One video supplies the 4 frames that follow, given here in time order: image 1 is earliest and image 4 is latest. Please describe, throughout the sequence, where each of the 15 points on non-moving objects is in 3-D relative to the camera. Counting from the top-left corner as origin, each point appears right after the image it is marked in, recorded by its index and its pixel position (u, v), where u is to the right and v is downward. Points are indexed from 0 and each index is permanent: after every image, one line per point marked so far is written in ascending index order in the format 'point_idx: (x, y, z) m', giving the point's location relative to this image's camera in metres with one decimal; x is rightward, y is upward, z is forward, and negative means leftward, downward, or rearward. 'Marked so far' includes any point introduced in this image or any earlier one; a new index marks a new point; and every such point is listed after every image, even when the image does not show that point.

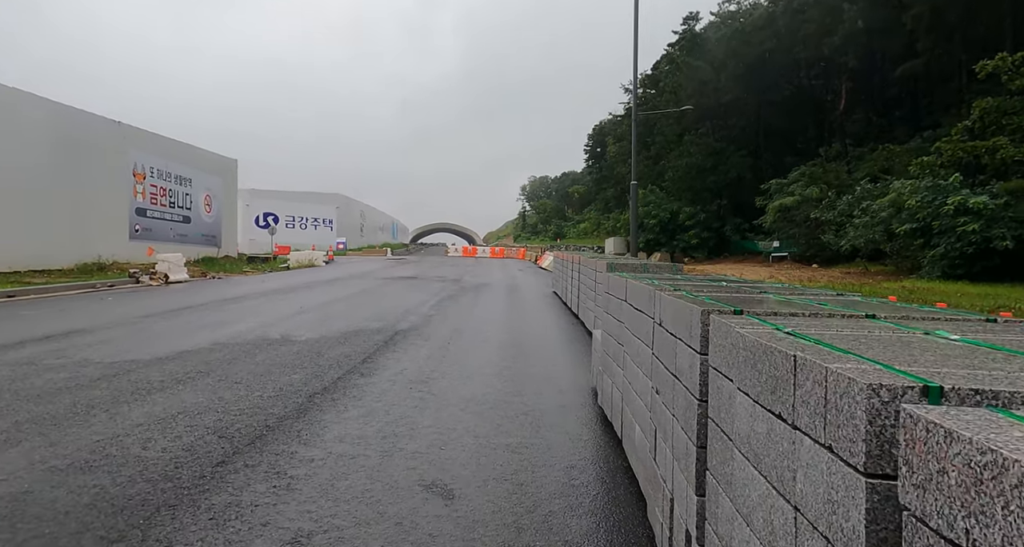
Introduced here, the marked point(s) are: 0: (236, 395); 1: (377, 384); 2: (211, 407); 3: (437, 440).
0: (-2.6, -1.1, +5.7) m
1: (-1.4, -1.2, +6.4) m
2: (-2.6, -1.2, +5.2) m
3: (-0.6, -1.3, +4.6) m
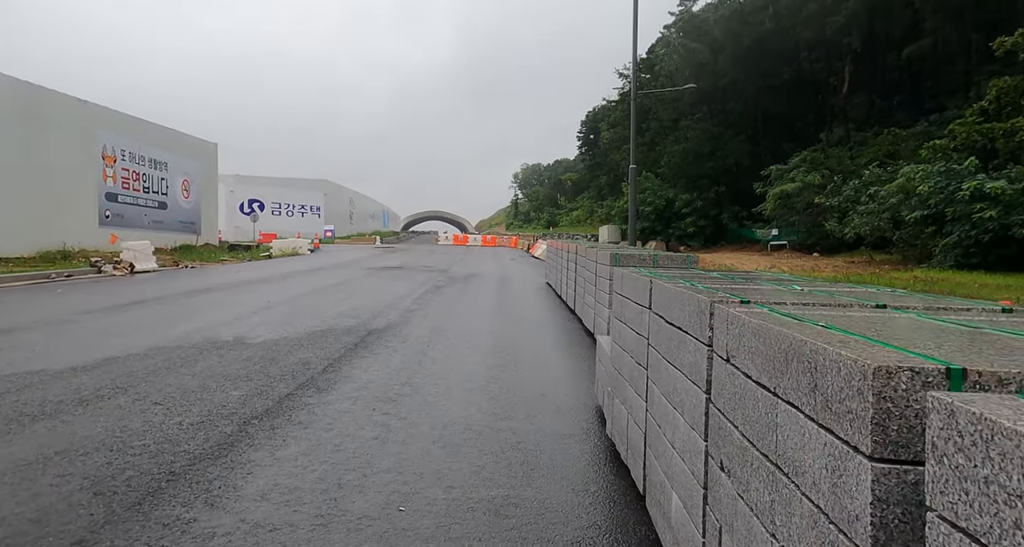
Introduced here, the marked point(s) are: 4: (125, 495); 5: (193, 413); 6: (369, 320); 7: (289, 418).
0: (-2.7, -1.1, +4.5) m
1: (-1.5, -1.1, +5.3) m
2: (-2.7, -1.1, +4.0) m
3: (-0.7, -1.3, +3.5) m
4: (-2.1, -1.2, +3.3) m
5: (-2.5, -1.1, +4.8) m
6: (-2.4, -0.8, +10.2) m
7: (-1.8, -1.2, +4.8) m
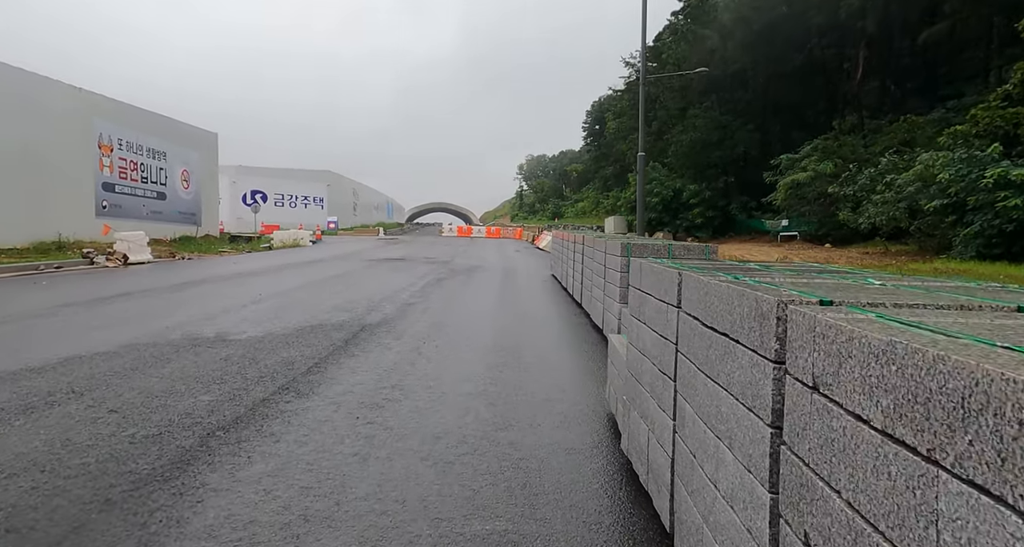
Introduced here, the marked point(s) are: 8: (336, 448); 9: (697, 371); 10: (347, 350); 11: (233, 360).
0: (-2.7, -1.0, +3.9) m
1: (-1.5, -1.1, +4.7) m
2: (-2.7, -1.1, +3.5) m
3: (-0.7, -1.2, +2.9) m
4: (-2.1, -1.2, +2.7) m
5: (-2.5, -1.0, +4.3) m
6: (-2.4, -0.7, +9.7) m
7: (-1.8, -1.1, +4.3) m
8: (-1.1, -1.1, +3.9) m
9: (+0.7, -0.4, +2.4) m
10: (-1.9, -0.9, +7.0) m
11: (-2.9, -0.9, +6.3) m
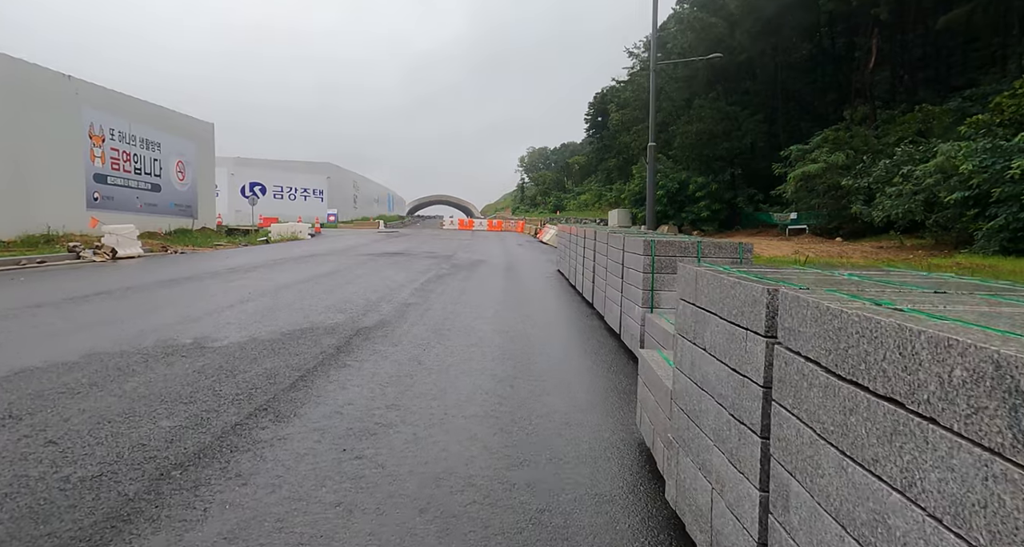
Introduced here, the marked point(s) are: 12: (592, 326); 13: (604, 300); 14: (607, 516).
0: (-2.6, -1.1, +3.2) m
1: (-1.4, -1.1, +4.0) m
2: (-2.6, -1.1, +2.7) m
3: (-0.6, -1.3, +2.2) m
4: (-2.0, -1.2, +2.0) m
5: (-2.4, -1.1, +3.5) m
6: (-2.3, -0.6, +9.0) m
7: (-1.7, -1.1, +3.5) m
8: (-1.0, -1.2, +3.2) m
9: (+0.8, -0.4, +1.7) m
10: (-1.8, -0.9, +6.3) m
11: (-2.8, -0.9, +5.5) m
12: (+1.1, -0.8, +8.6) m
13: (+1.5, -0.4, +9.5) m
14: (+0.5, -1.2, +3.1) m
